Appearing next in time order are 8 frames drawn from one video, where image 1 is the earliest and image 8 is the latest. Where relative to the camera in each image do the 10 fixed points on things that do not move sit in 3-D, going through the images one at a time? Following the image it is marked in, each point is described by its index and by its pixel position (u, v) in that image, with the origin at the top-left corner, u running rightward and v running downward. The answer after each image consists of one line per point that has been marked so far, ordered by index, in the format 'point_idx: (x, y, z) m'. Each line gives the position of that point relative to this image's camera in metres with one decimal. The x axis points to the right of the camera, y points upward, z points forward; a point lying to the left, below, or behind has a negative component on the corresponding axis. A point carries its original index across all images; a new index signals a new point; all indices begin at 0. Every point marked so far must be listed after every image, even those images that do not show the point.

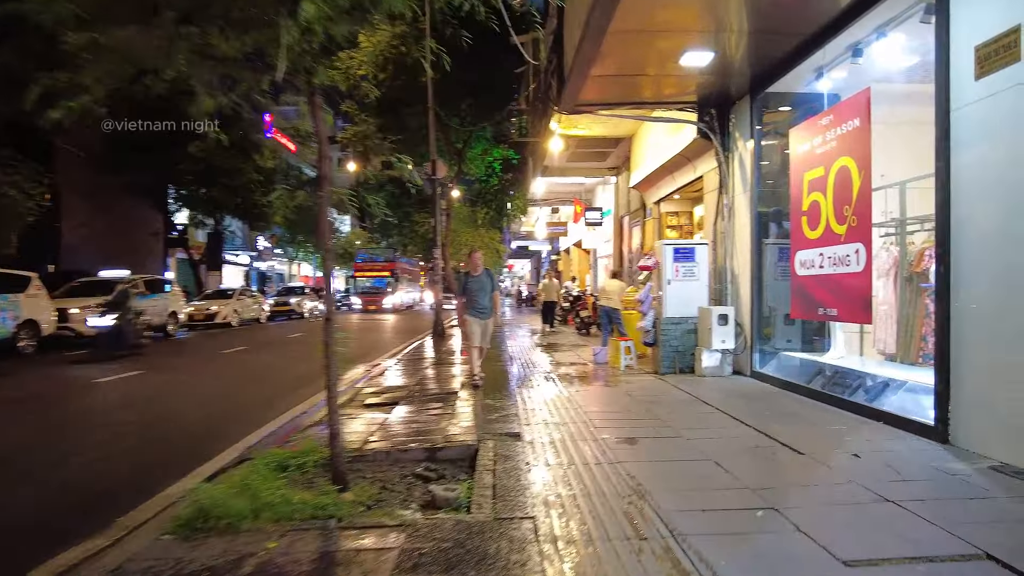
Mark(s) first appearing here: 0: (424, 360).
0: (-1.6, -1.4, +12.2) m
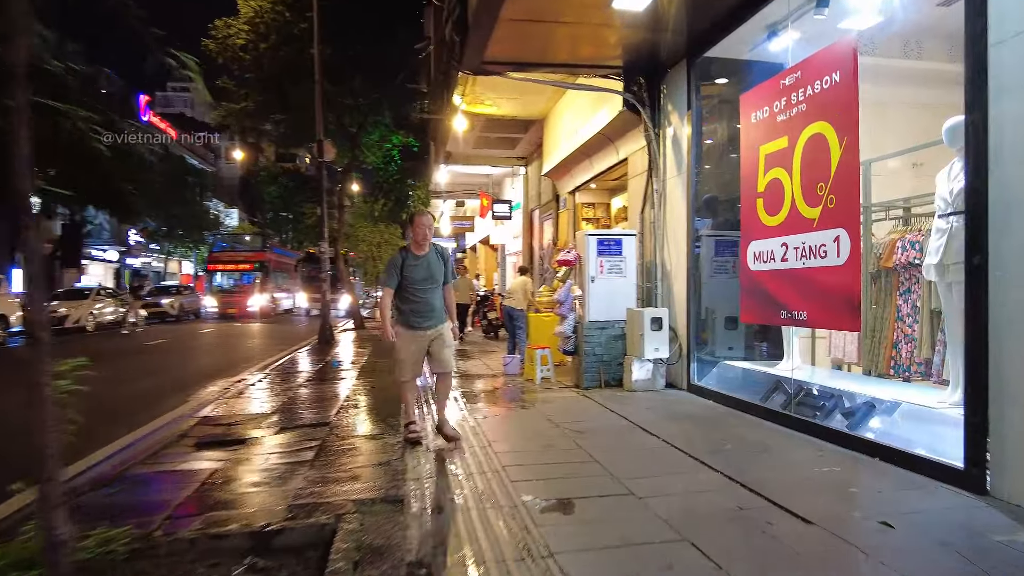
0: (-3.2, -1.4, +10.1) m
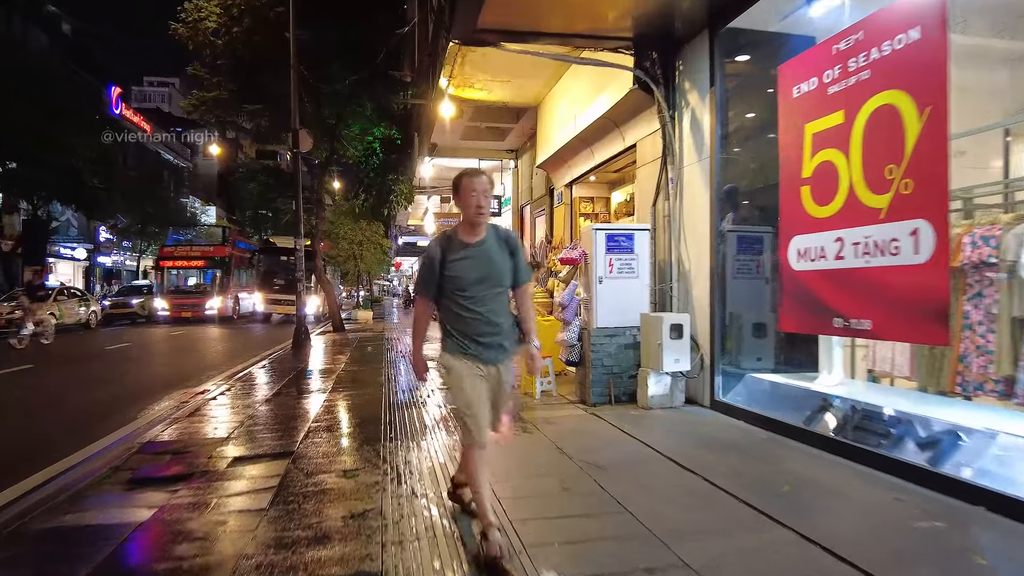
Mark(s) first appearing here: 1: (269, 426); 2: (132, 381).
0: (-3.3, -1.4, +9.0) m
1: (-2.4, -1.4, +6.7) m
2: (-5.4, -1.3, +9.5) m
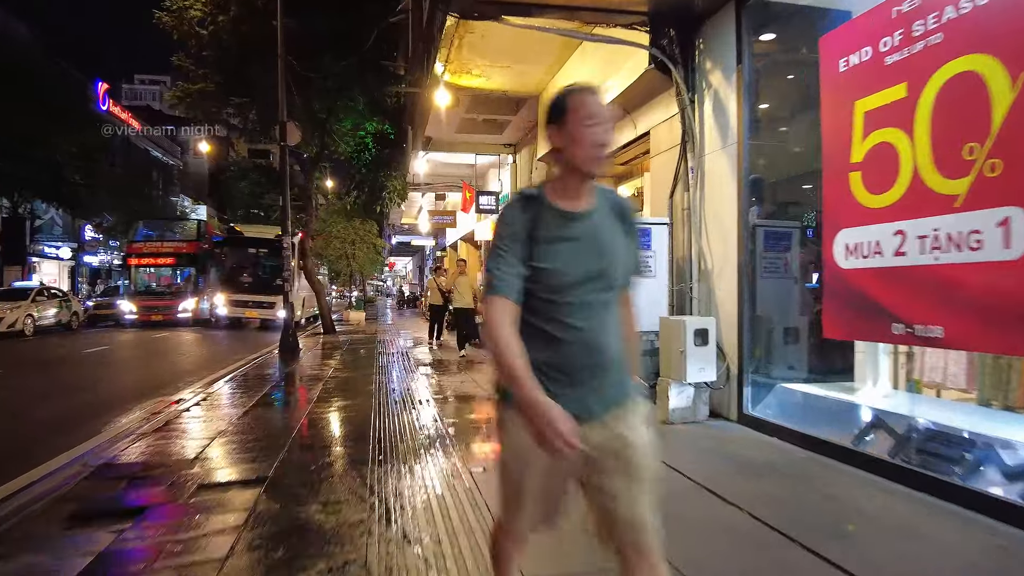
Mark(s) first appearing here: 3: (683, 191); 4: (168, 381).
0: (-3.3, -1.4, +8.3) m
1: (-2.4, -1.4, +6.0) m
2: (-5.4, -1.3, +8.8) m
3: (+1.8, +1.0, +7.1) m
4: (-5.0, -1.4, +9.6) m
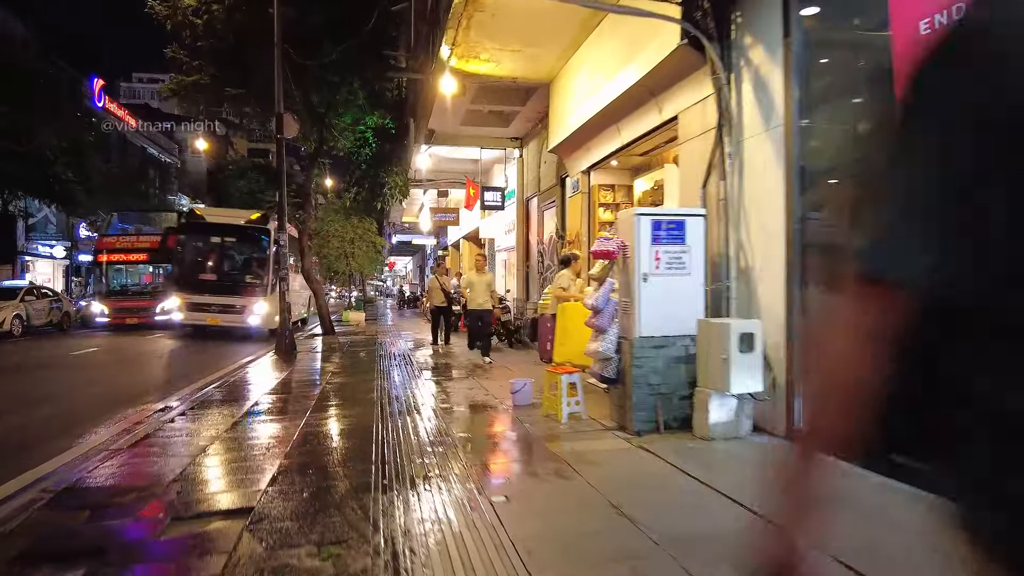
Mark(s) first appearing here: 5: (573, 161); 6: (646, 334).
0: (-3.1, -1.4, +7.6) m
1: (-2.2, -1.4, +5.3) m
2: (-5.3, -1.3, +8.1) m
3: (+2.0, +1.0, +6.4) m
4: (-4.8, -1.3, +9.0) m
5: (+1.1, +2.1, +11.0) m
6: (+1.1, -0.4, +5.7) m
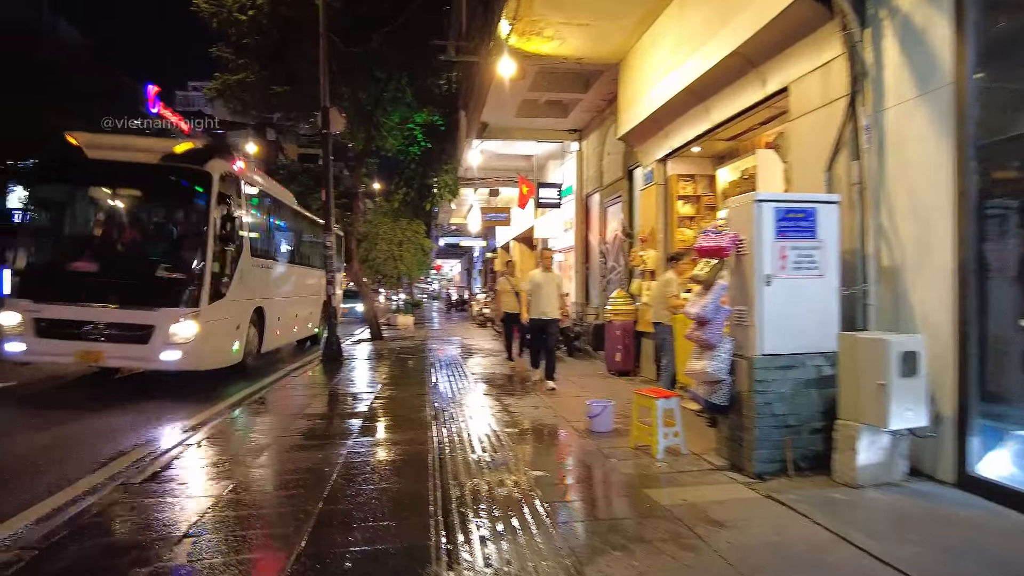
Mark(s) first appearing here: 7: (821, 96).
0: (-2.4, -1.4, +6.7) m
1: (-1.6, -1.4, +4.4) m
2: (-4.5, -1.4, +7.4) m
3: (+2.6, +1.0, +5.2) m
4: (-4.0, -1.4, +8.2) m
5: (+2.0, +2.0, +9.9) m
6: (+1.7, -0.4, +4.5) m
7: (+2.6, +1.6, +5.6) m
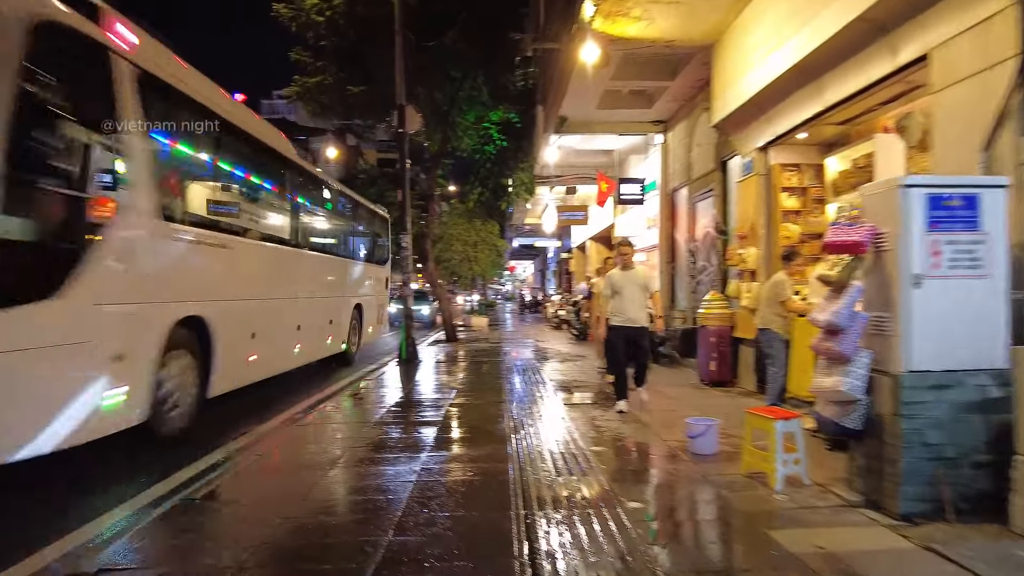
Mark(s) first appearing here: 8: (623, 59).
0: (-1.6, -1.4, +6.3) m
1: (-1.1, -1.4, +4.0) m
2: (-3.6, -1.4, +7.2) m
3: (+3.2, +1.0, +4.3) m
4: (-3.0, -1.4, +8.0) m
5: (+3.1, +2.0, +9.0) m
6: (+2.3, -0.4, +3.7) m
7: (+3.2, +1.6, +4.7) m
8: (+1.6, +3.4, +10.1) m
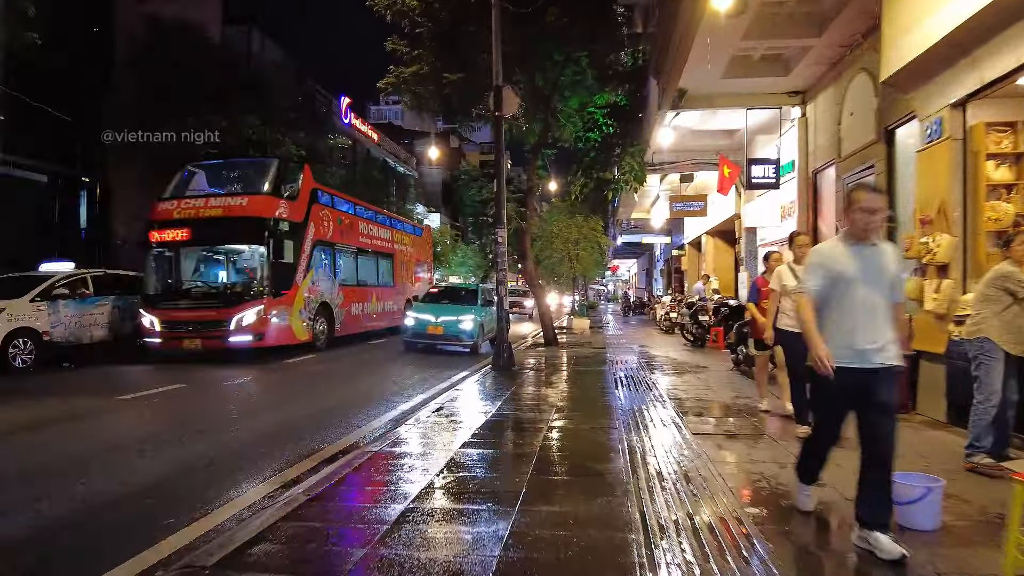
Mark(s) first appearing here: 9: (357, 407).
0: (-0.7, -1.4, +5.0) m
1: (-0.6, -1.4, +2.6) m
2: (-2.6, -1.4, +6.2) m
3: (+3.7, +1.0, +2.2) m
4: (-1.9, -1.4, +6.8) m
5: (+4.4, +2.0, +6.9) m
6: (+2.7, -0.4, +1.8) m
7: (+3.8, +1.6, +2.6) m
8: (+3.0, +3.4, +8.2) m
9: (-1.9, -1.3, +8.0) m
